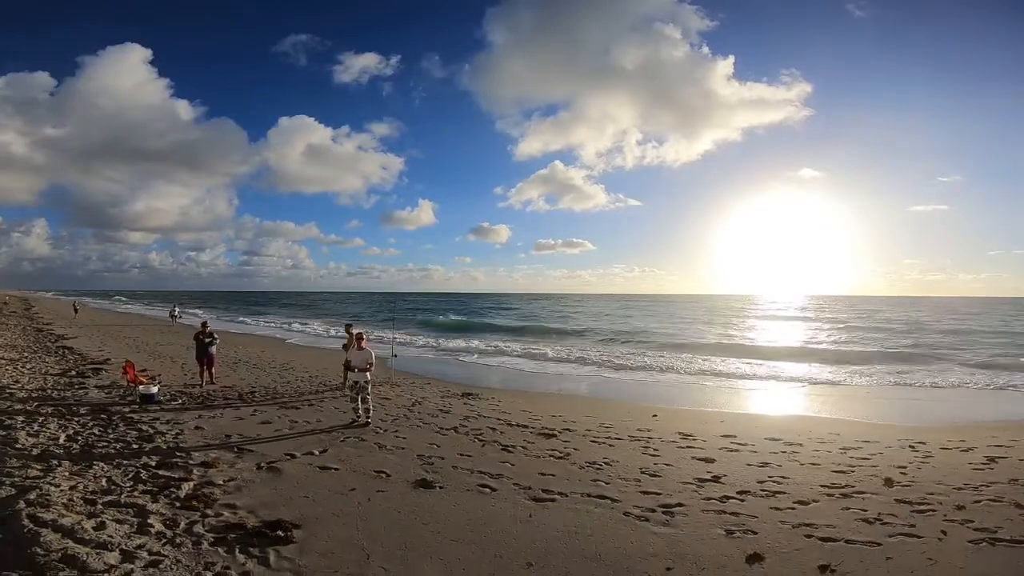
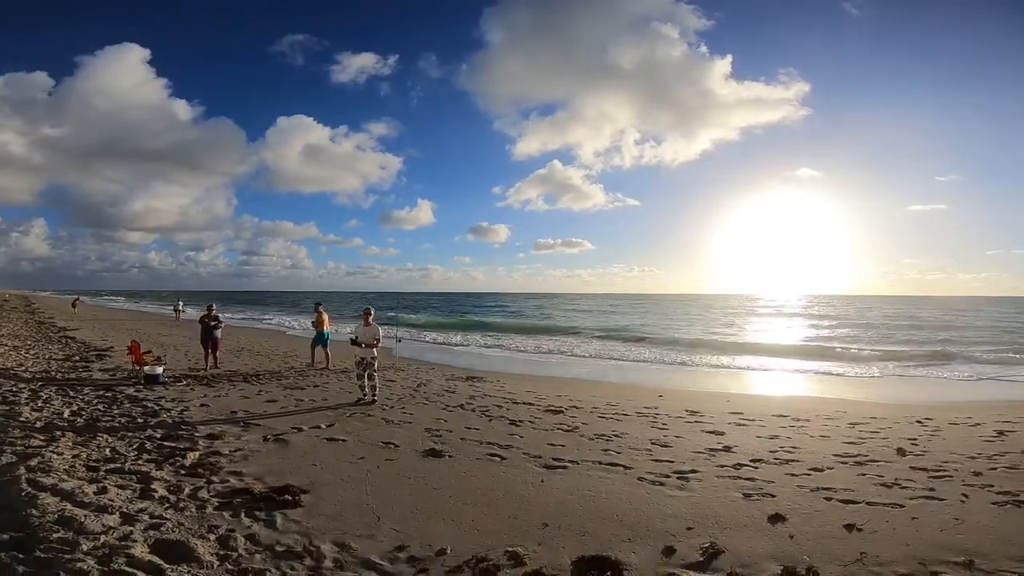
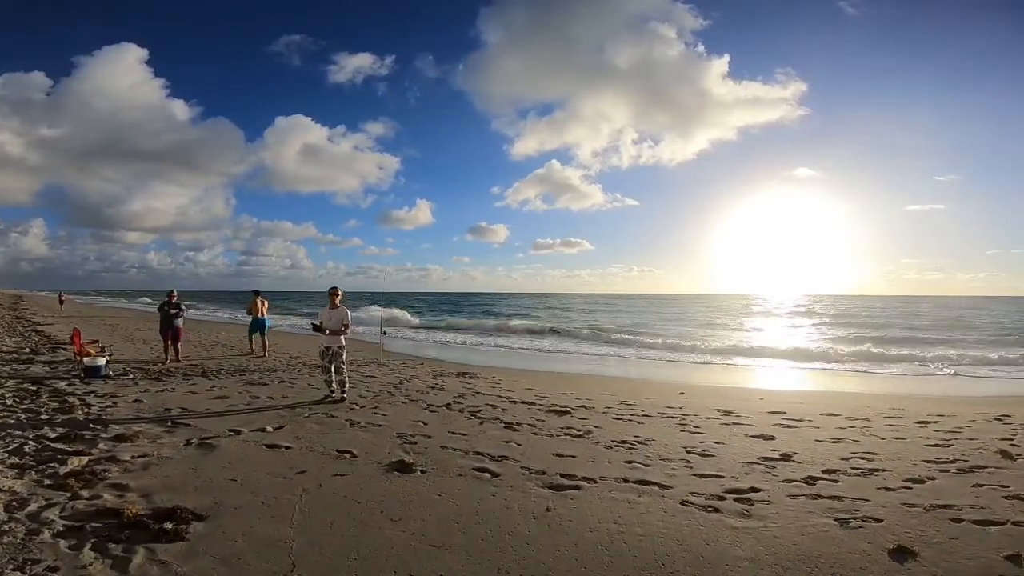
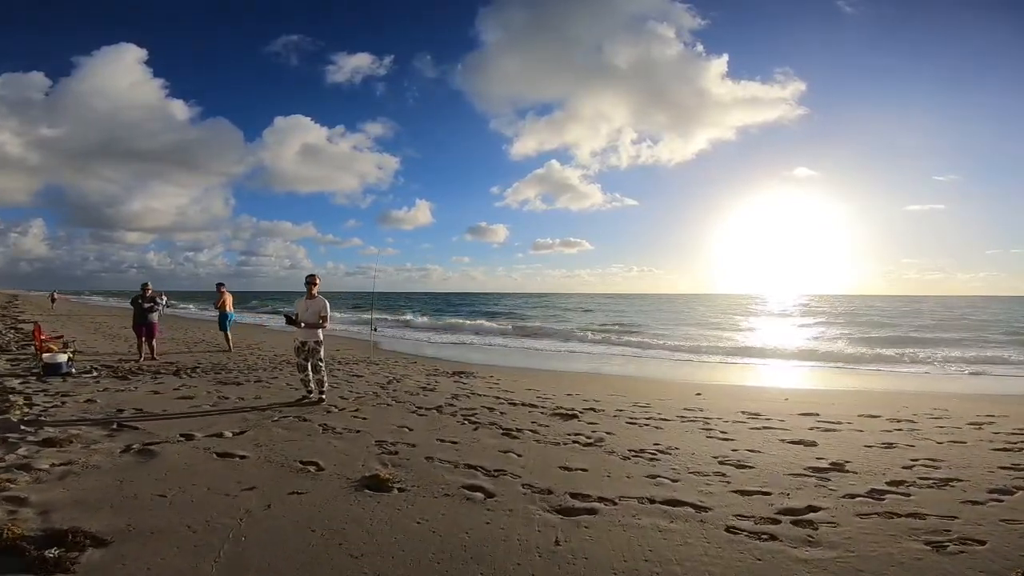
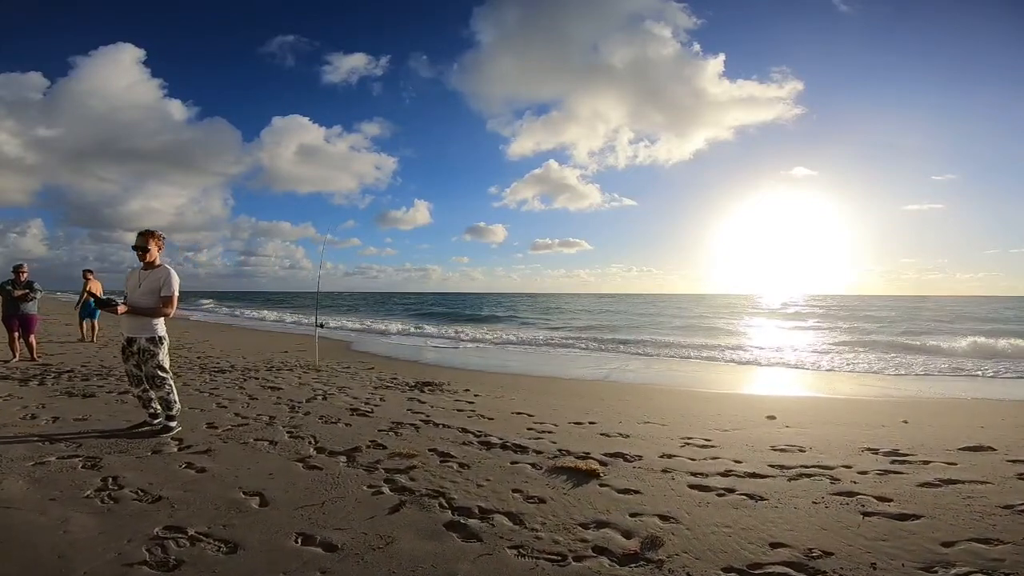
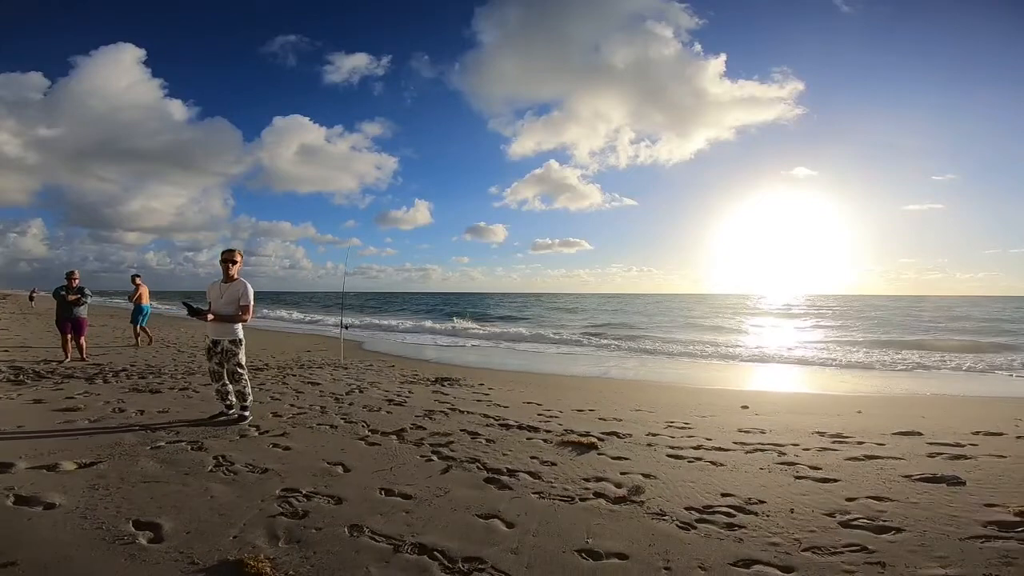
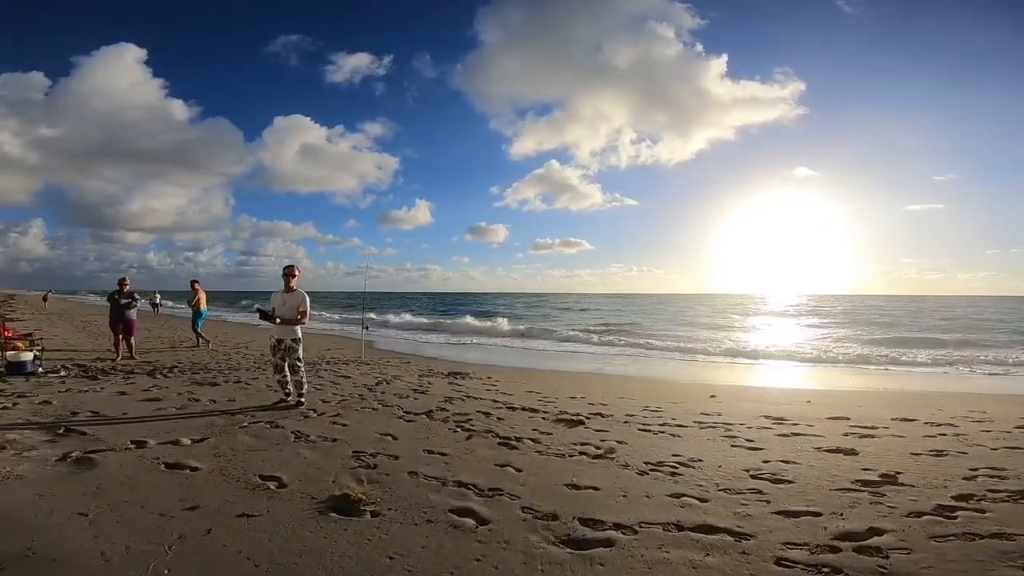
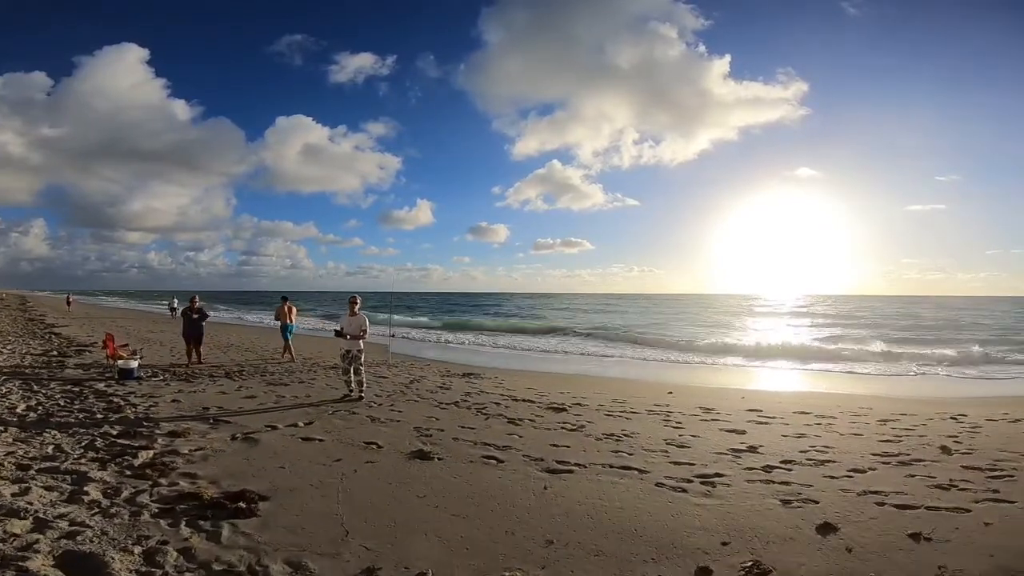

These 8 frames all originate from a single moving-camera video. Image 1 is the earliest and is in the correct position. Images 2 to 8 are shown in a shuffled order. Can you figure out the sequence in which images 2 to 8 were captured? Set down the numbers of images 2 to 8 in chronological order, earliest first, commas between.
2, 8, 3, 4, 7, 6, 5
